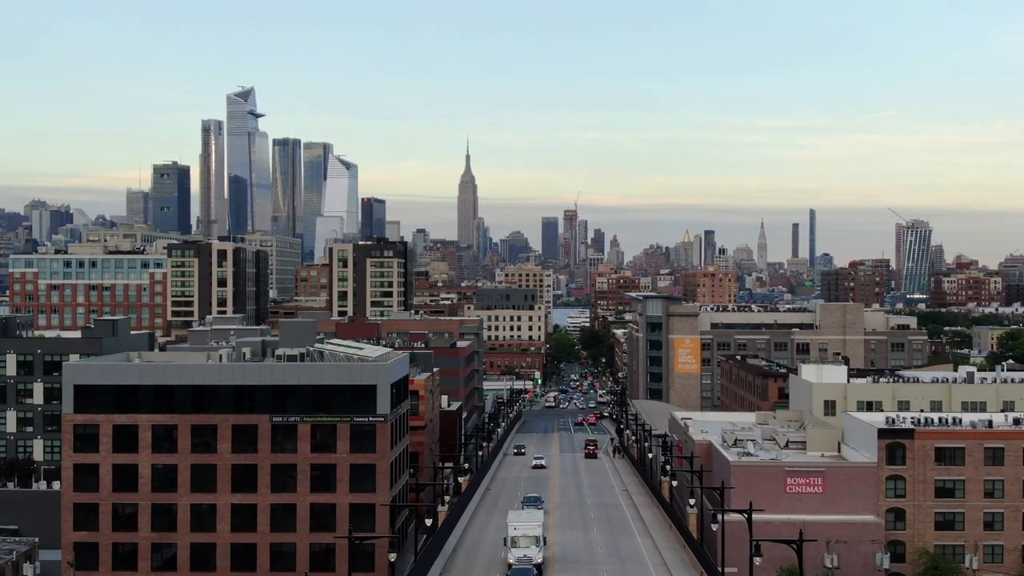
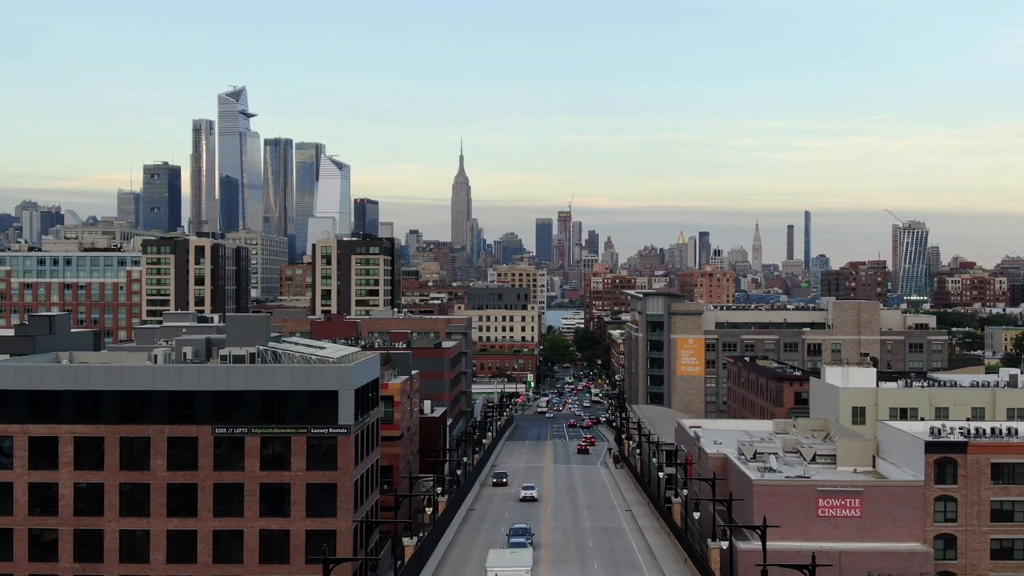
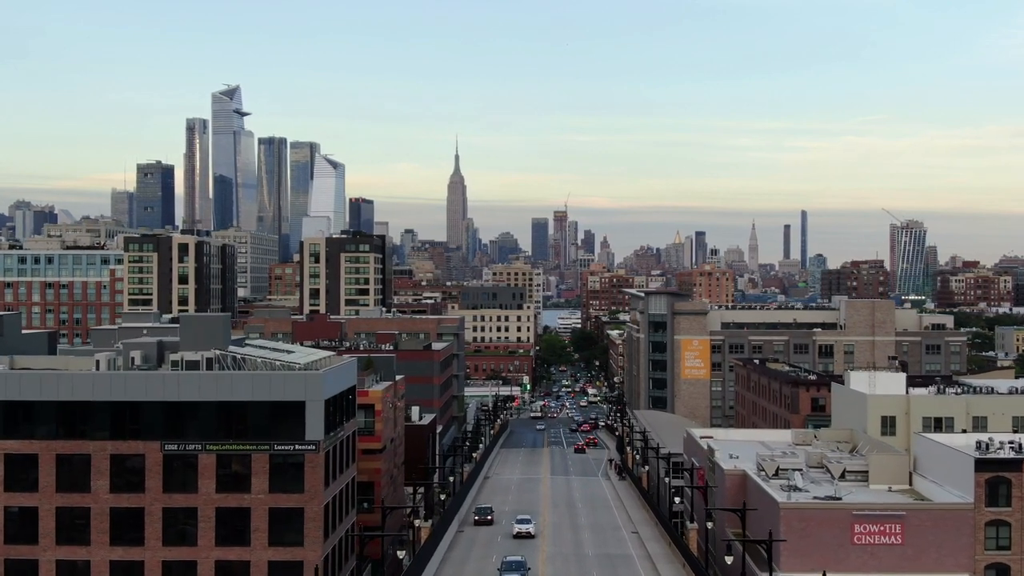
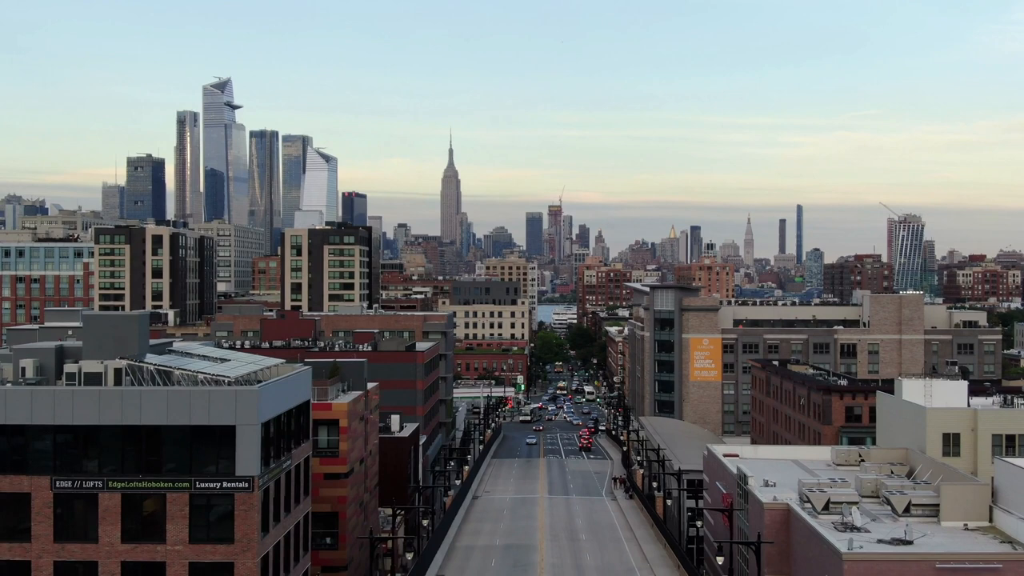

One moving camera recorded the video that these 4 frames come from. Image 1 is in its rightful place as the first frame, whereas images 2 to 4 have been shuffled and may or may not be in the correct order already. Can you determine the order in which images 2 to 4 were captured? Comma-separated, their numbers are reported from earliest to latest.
2, 3, 4
